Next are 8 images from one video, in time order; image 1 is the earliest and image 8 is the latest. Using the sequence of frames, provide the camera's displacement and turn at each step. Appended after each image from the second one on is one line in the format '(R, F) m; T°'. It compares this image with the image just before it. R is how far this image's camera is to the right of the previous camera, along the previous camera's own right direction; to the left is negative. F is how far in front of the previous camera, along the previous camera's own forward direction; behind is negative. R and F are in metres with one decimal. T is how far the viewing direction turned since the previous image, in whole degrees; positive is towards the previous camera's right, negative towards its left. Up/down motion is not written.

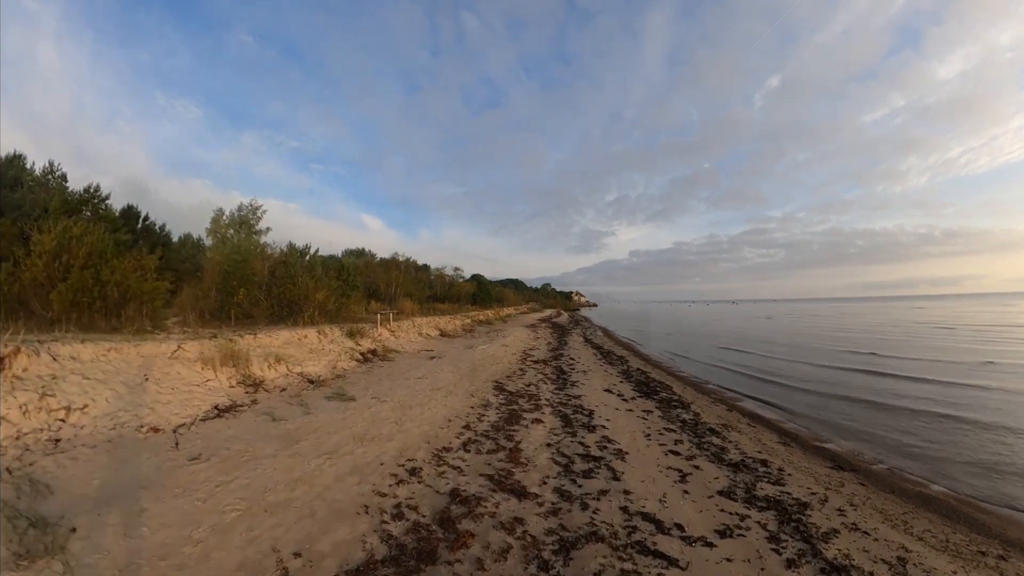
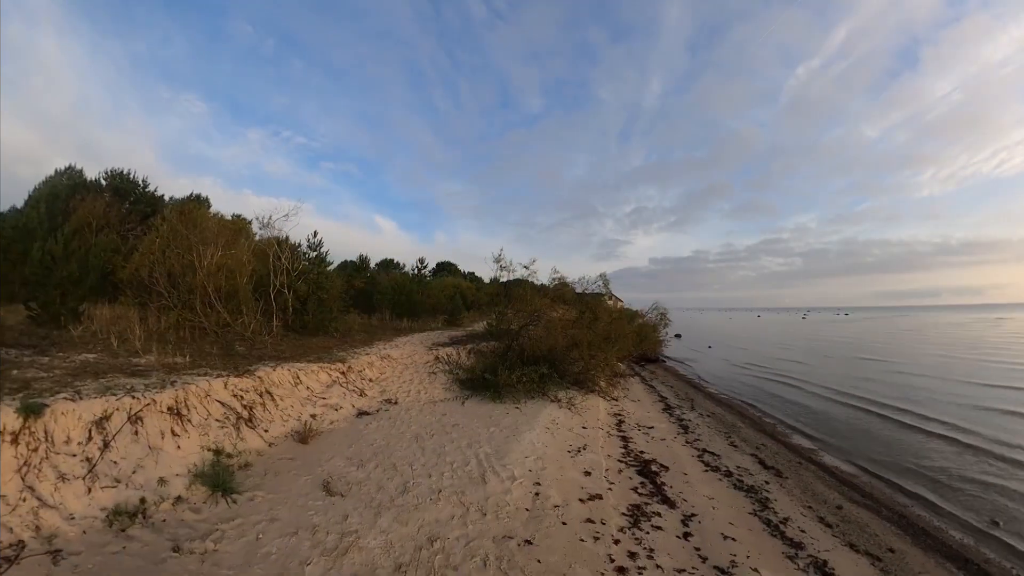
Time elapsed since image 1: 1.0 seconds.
(-0.2, +2.6) m; 0°
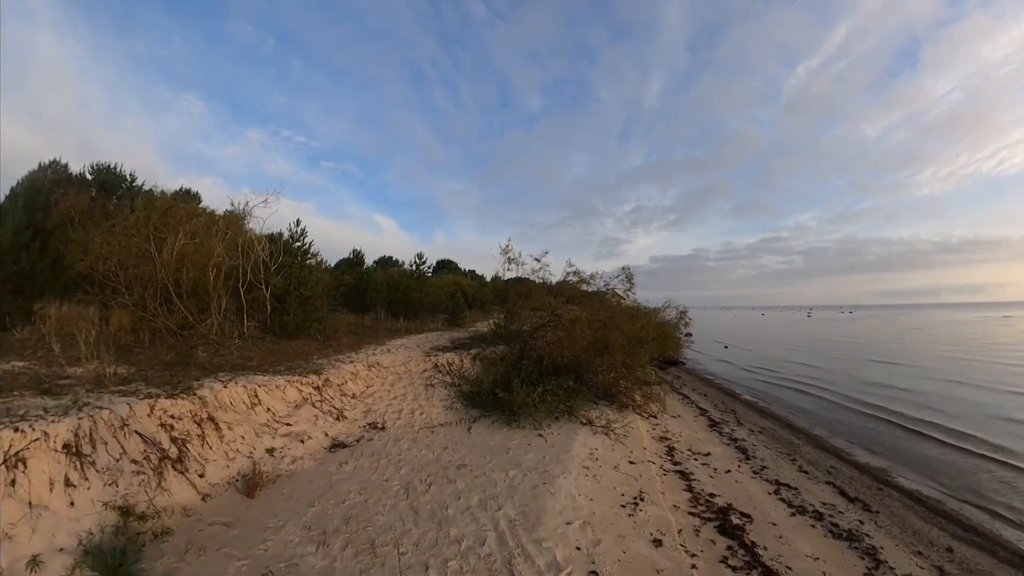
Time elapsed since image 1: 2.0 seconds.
(-0.5, +2.3) m; 0°
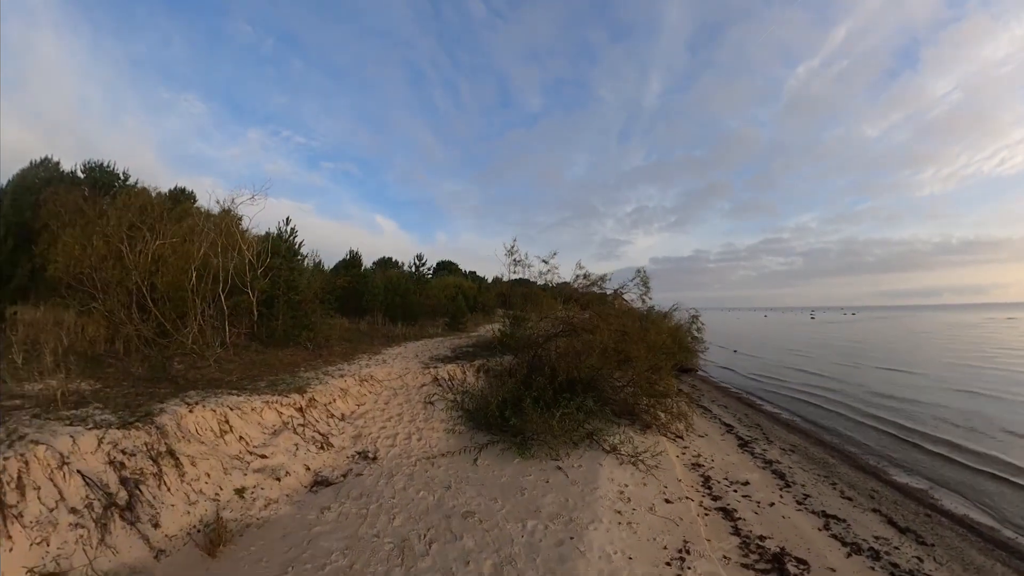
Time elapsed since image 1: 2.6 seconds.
(-0.3, +1.1) m; 0°
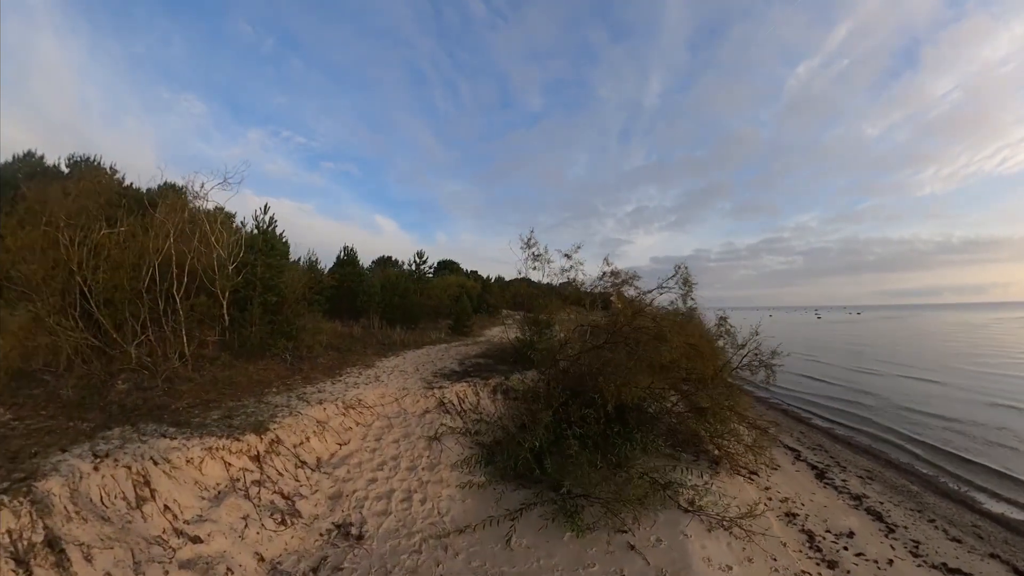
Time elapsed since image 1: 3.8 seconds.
(-0.7, +2.1) m; 0°
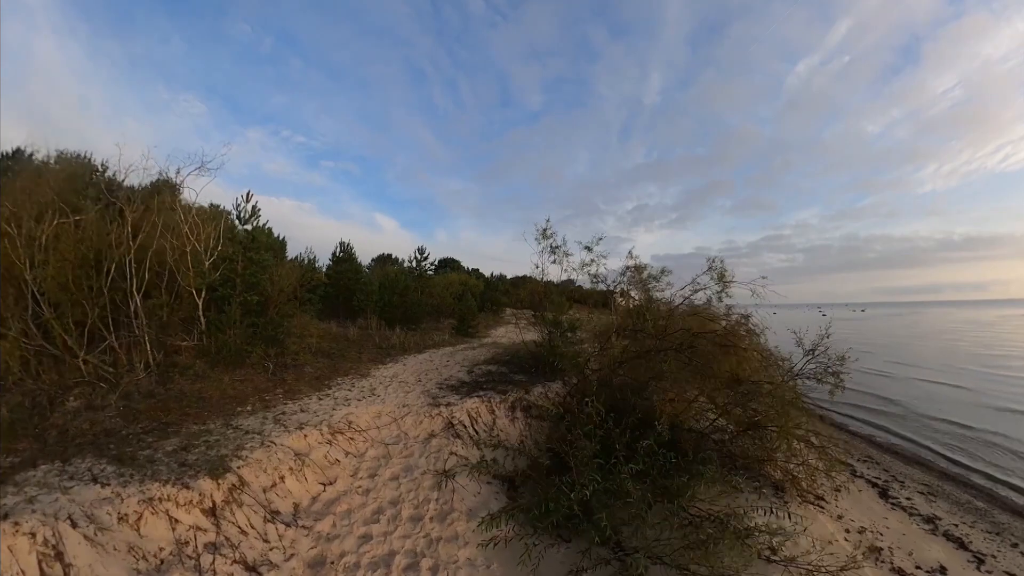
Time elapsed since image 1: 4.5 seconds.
(-0.4, +1.3) m; 0°
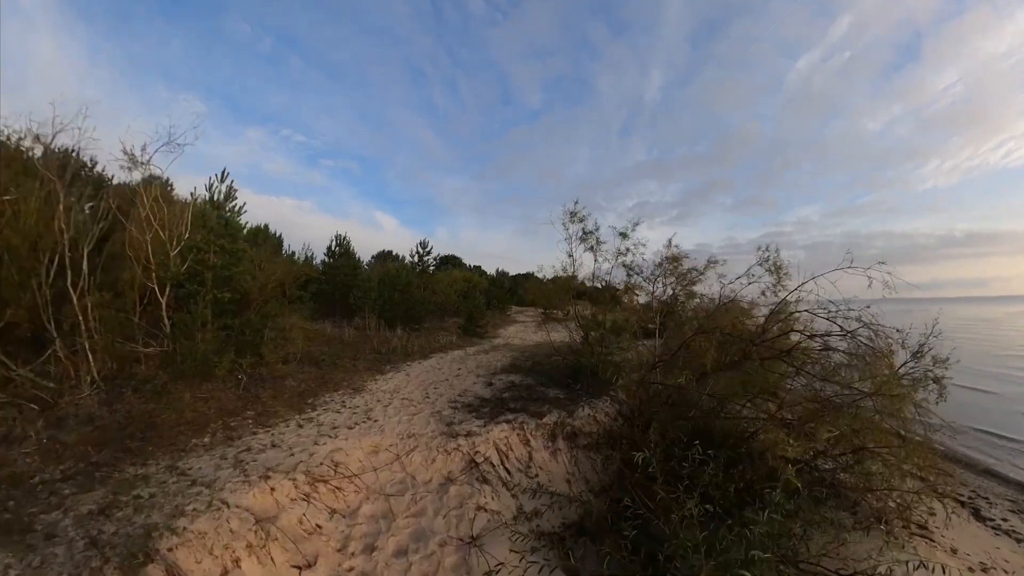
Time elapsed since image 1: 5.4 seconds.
(-0.6, +1.6) m; 0°
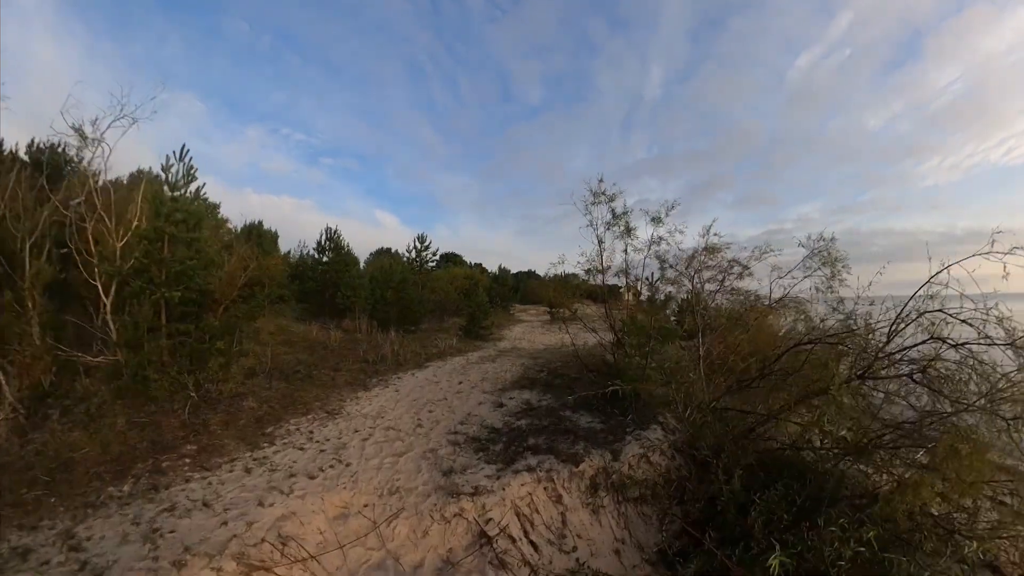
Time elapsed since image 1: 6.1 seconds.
(-0.3, +1.4) m; 0°
